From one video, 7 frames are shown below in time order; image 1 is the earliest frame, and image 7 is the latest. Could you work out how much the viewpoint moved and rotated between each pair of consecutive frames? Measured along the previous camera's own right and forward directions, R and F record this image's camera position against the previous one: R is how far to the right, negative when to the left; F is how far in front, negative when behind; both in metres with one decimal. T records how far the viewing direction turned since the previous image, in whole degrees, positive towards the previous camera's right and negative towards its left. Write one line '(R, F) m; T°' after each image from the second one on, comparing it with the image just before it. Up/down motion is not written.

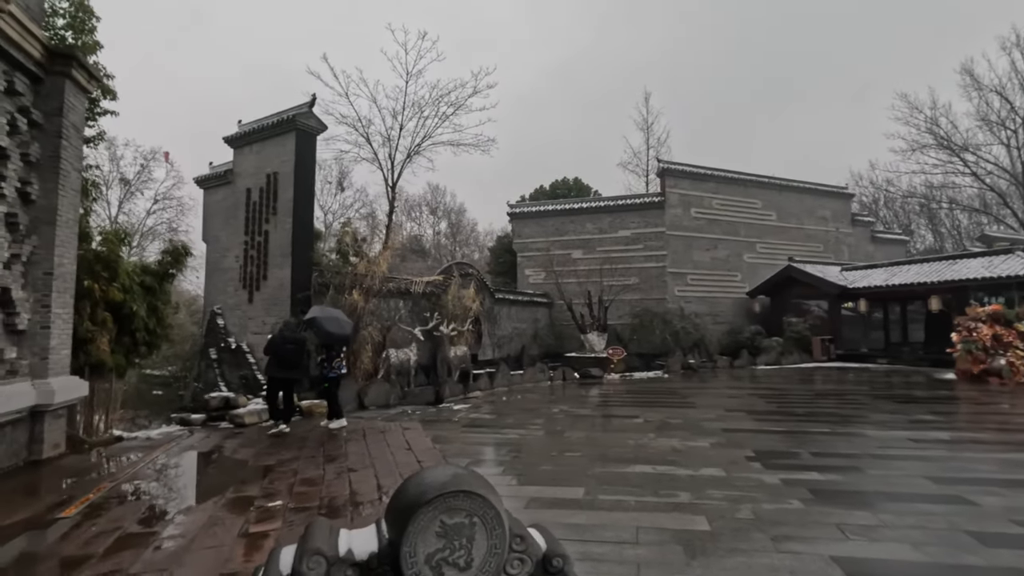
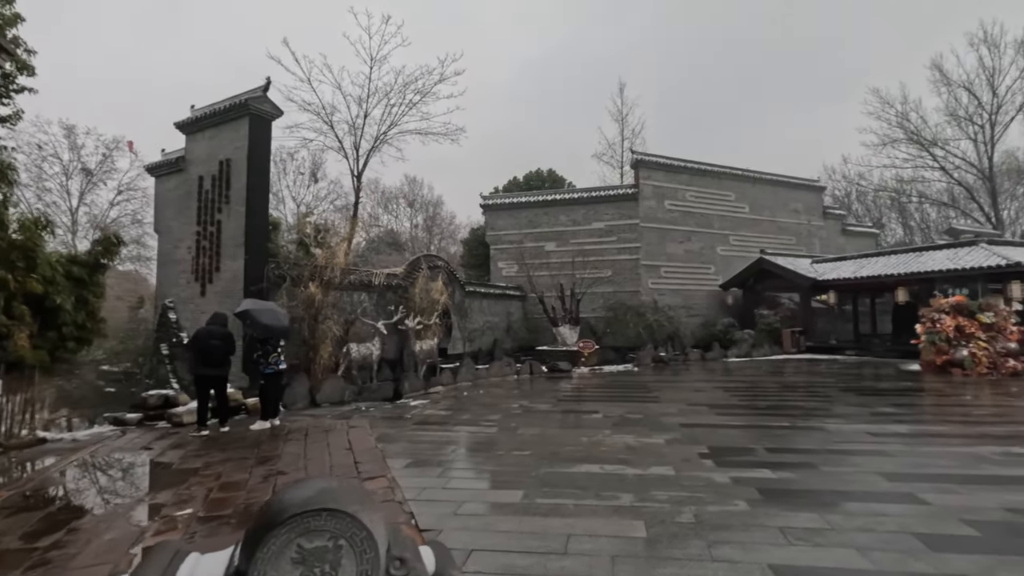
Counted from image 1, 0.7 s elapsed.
(+0.3, +0.2) m; +2°
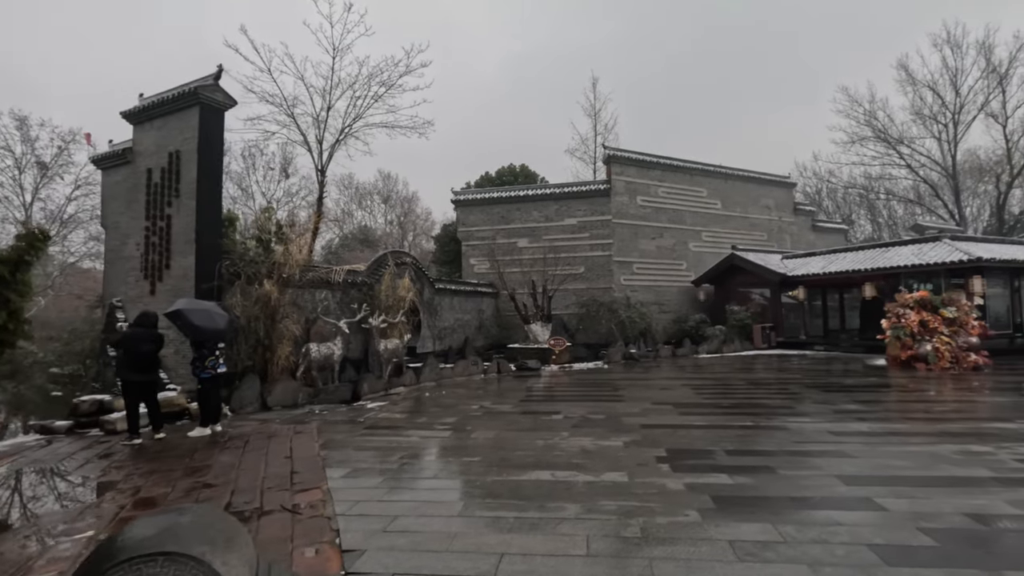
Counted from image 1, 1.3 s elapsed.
(+0.2, +0.2) m; +2°
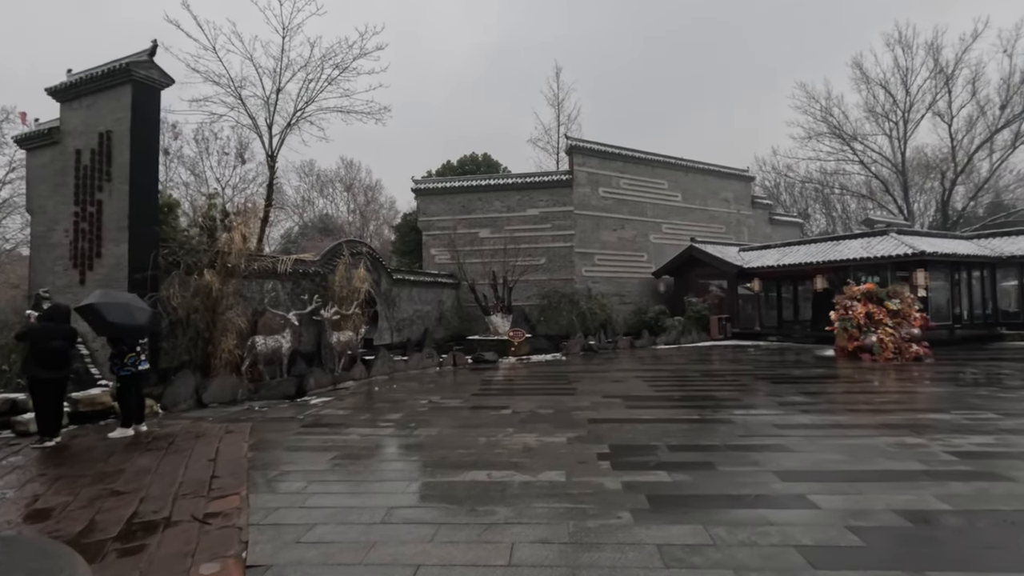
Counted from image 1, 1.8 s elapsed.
(+0.2, +0.2) m; +3°
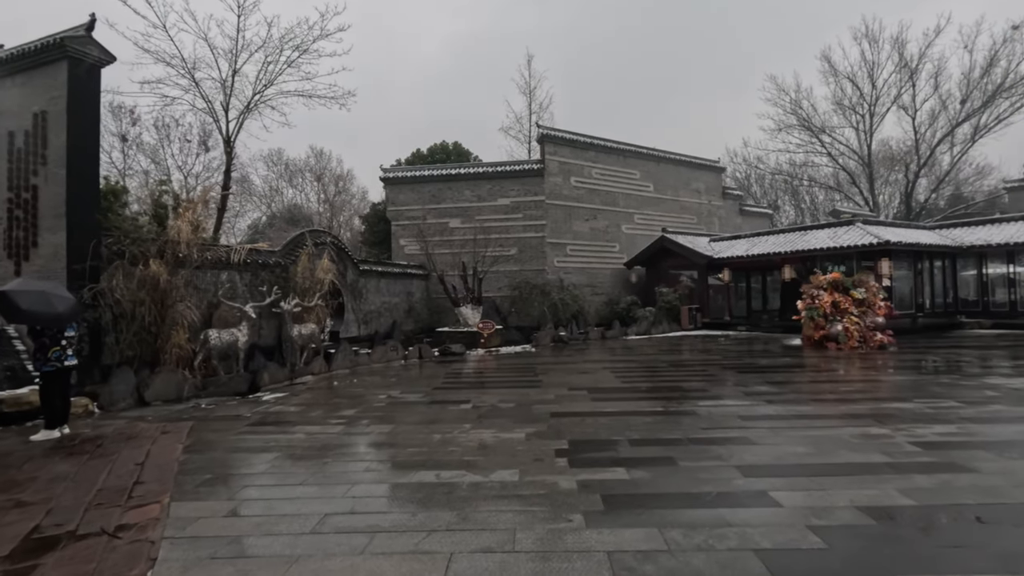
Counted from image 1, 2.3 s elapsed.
(+0.2, +0.2) m; +3°
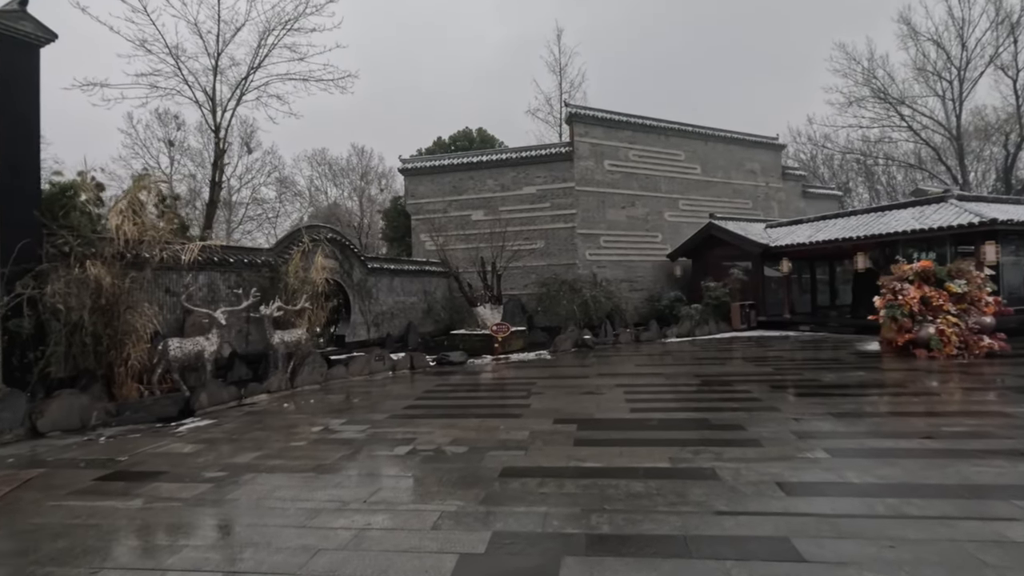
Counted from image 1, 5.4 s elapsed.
(+0.7, +1.4) m; -6°
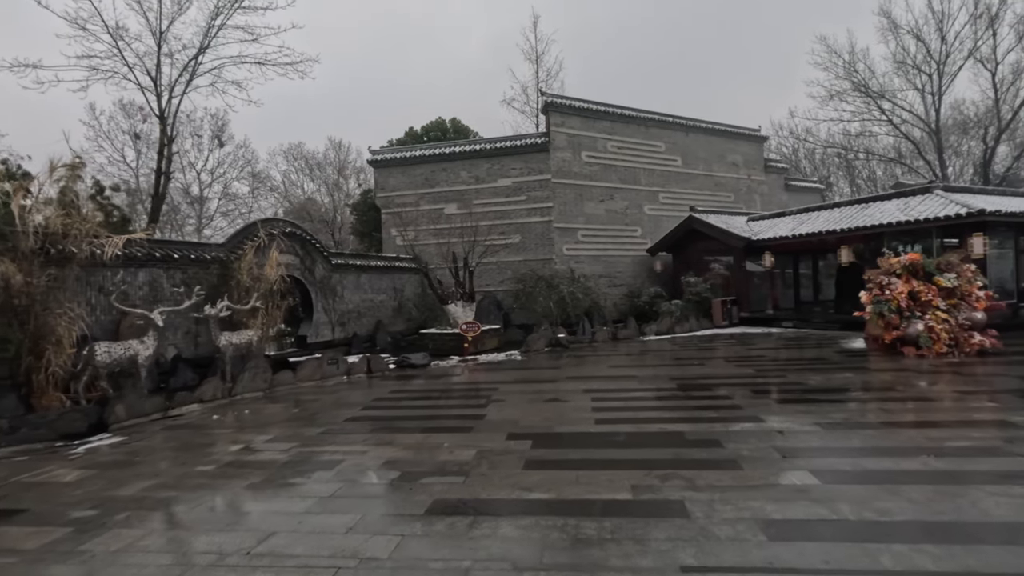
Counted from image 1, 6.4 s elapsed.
(+0.3, +0.5) m; +2°
